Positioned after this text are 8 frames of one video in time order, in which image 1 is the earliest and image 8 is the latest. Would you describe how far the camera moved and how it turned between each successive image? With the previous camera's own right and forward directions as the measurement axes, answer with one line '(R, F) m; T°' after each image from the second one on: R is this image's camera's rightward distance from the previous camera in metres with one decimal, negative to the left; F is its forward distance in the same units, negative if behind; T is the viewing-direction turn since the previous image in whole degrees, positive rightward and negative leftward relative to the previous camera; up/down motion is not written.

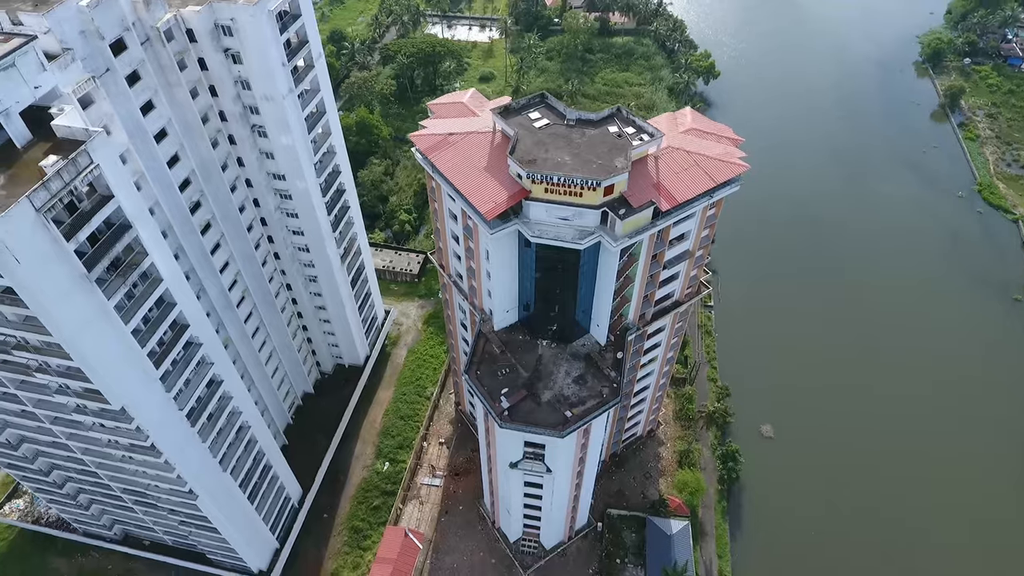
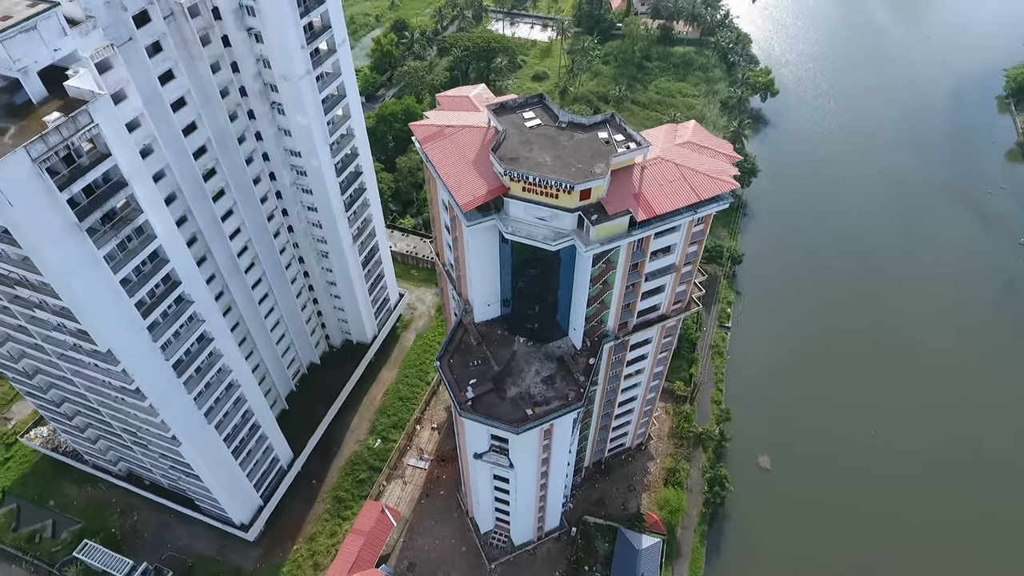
(+5.0, -0.4) m; -6°
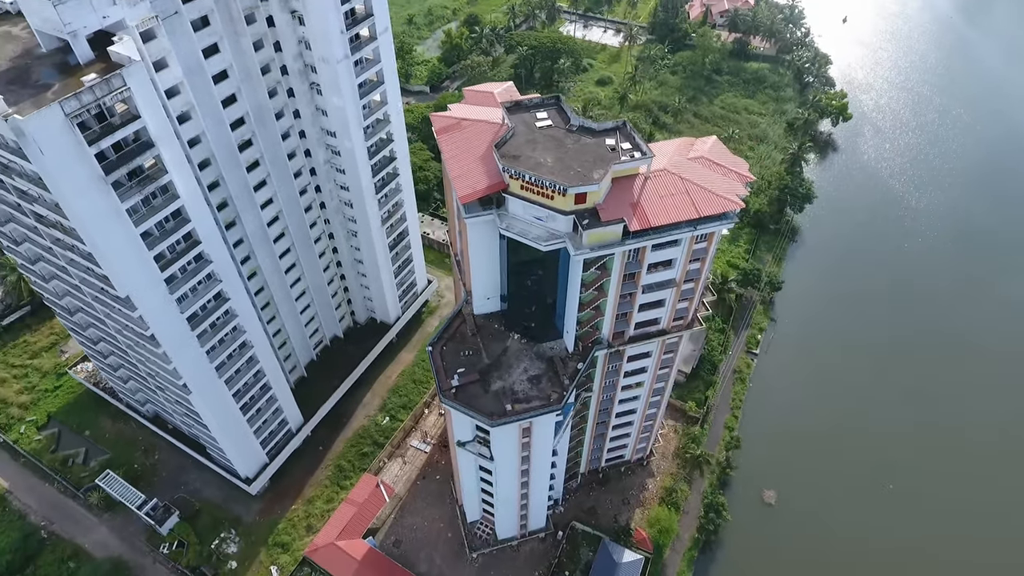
(+4.4, -0.3) m; -6°
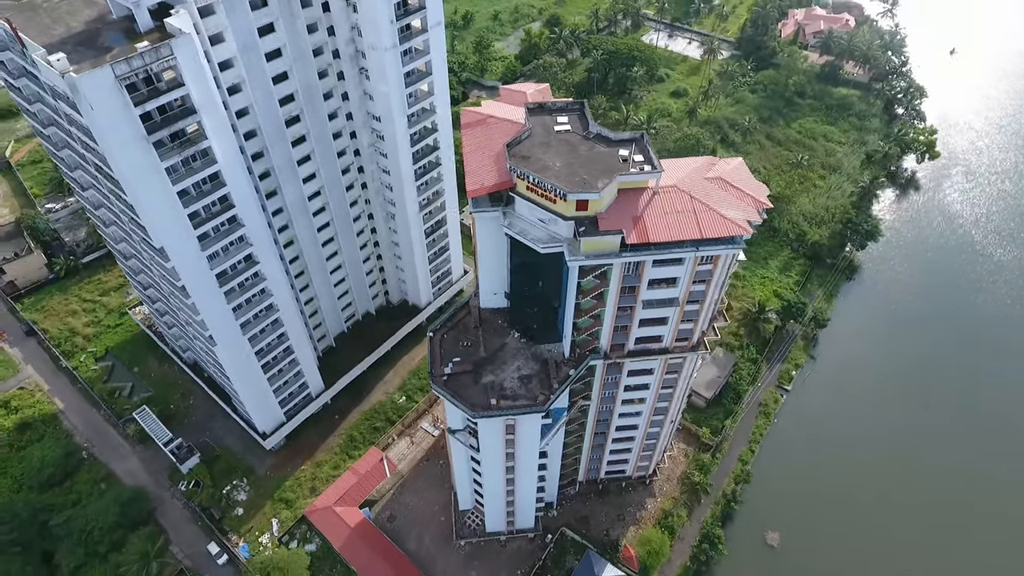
(+4.5, -0.3) m; -7°
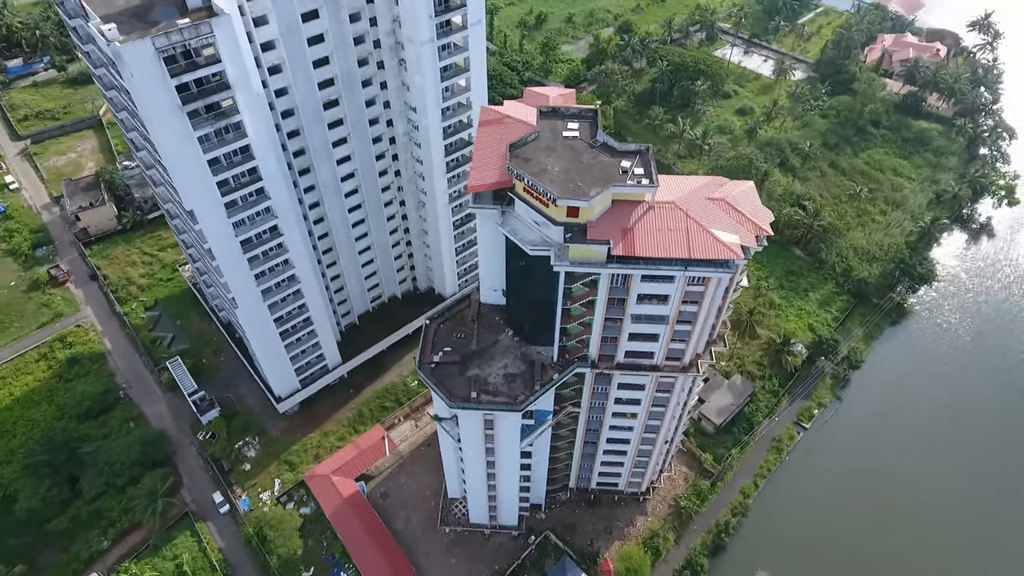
(+4.6, -0.3) m; -6°
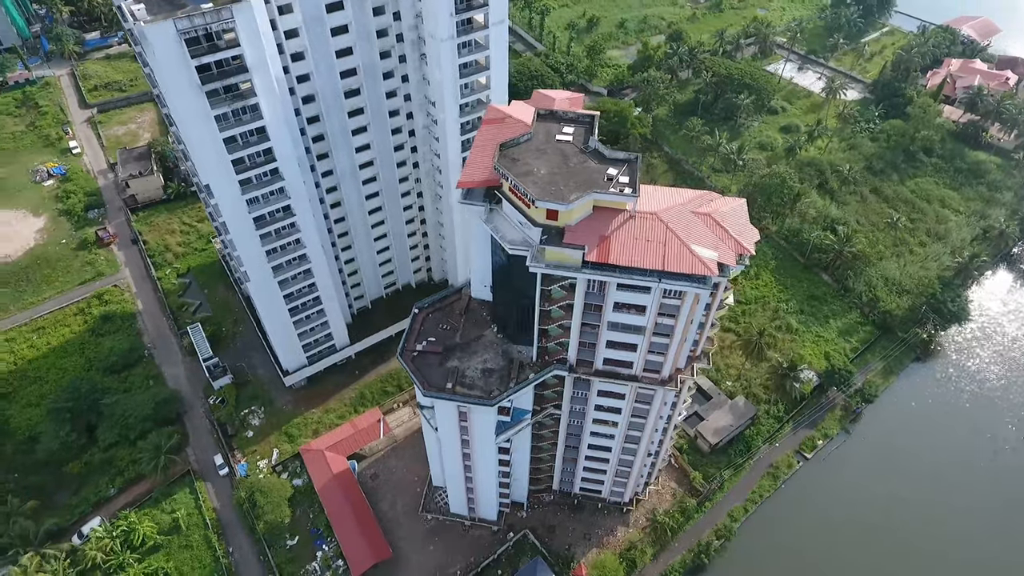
(+4.2, -0.4) m; -5°
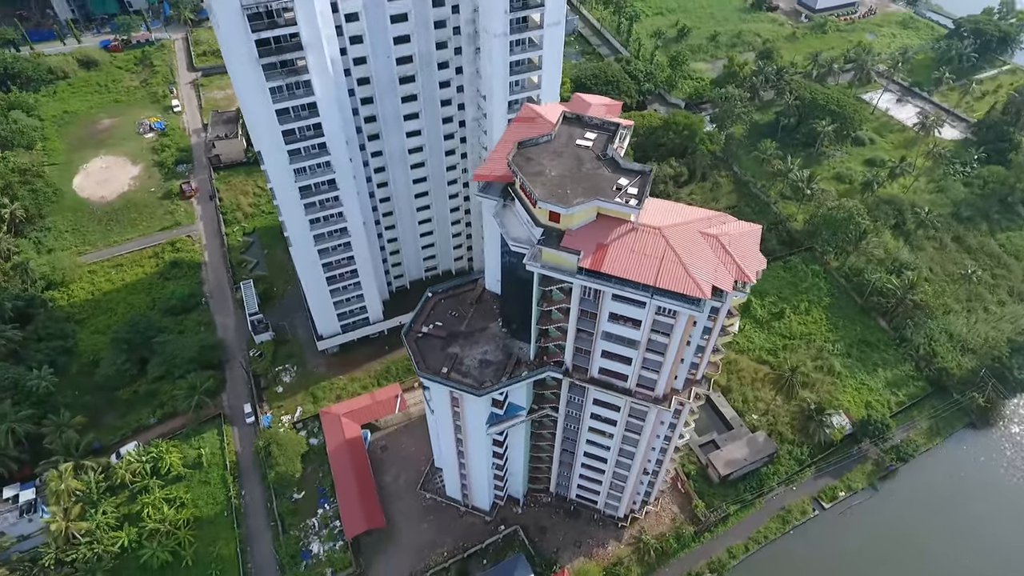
(+4.7, -0.3) m; -7°
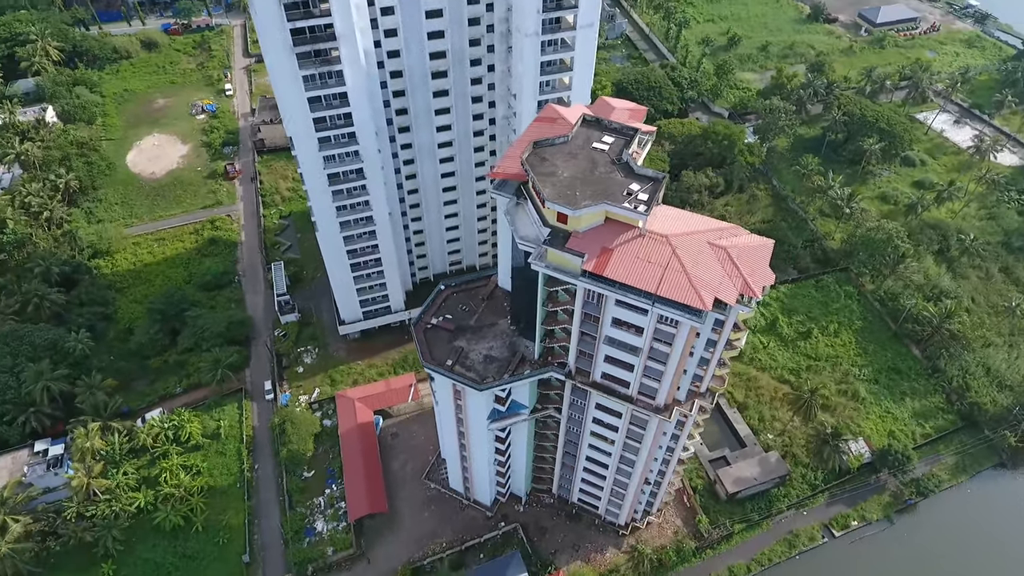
(+2.1, -0.2) m; -4°
